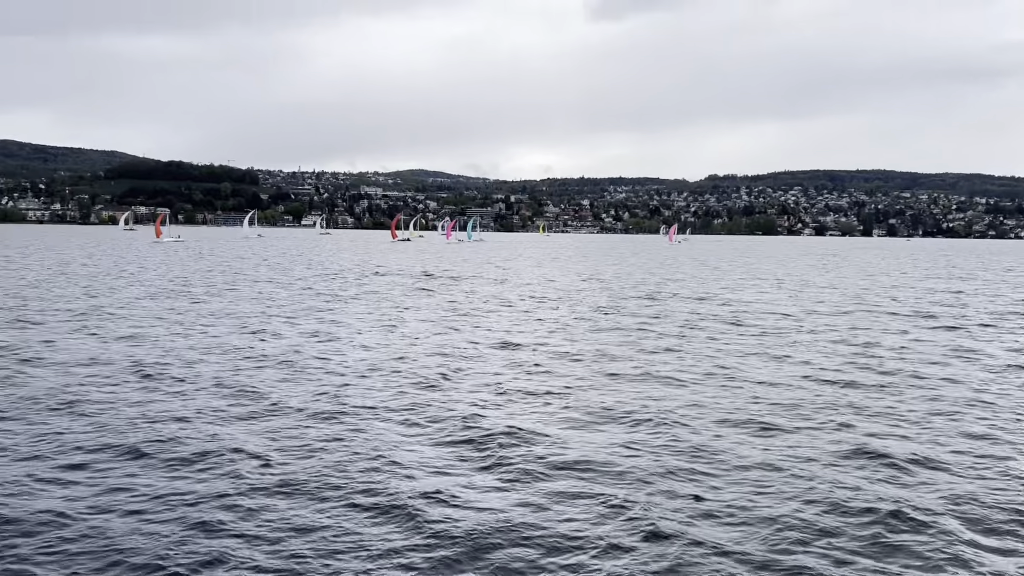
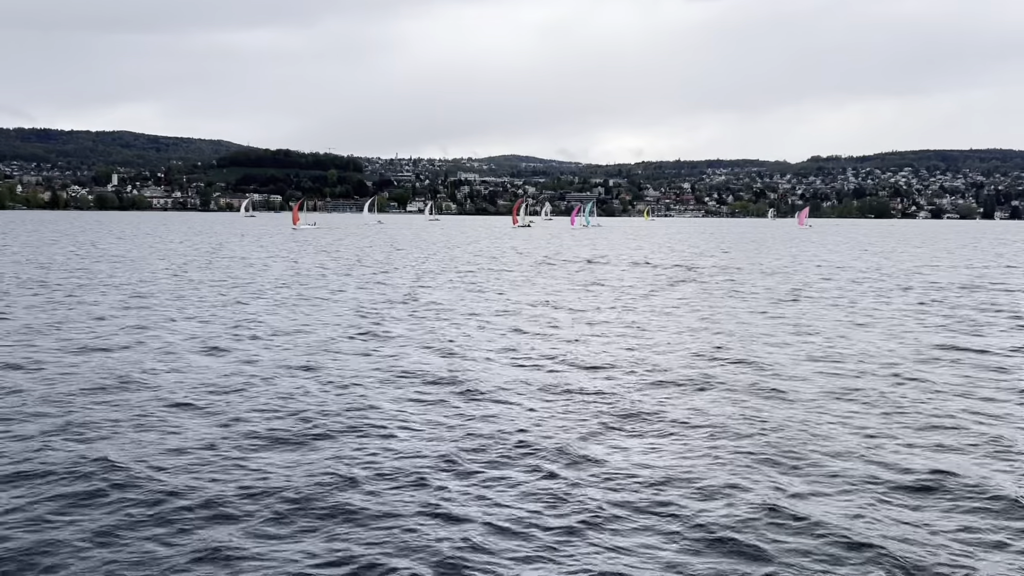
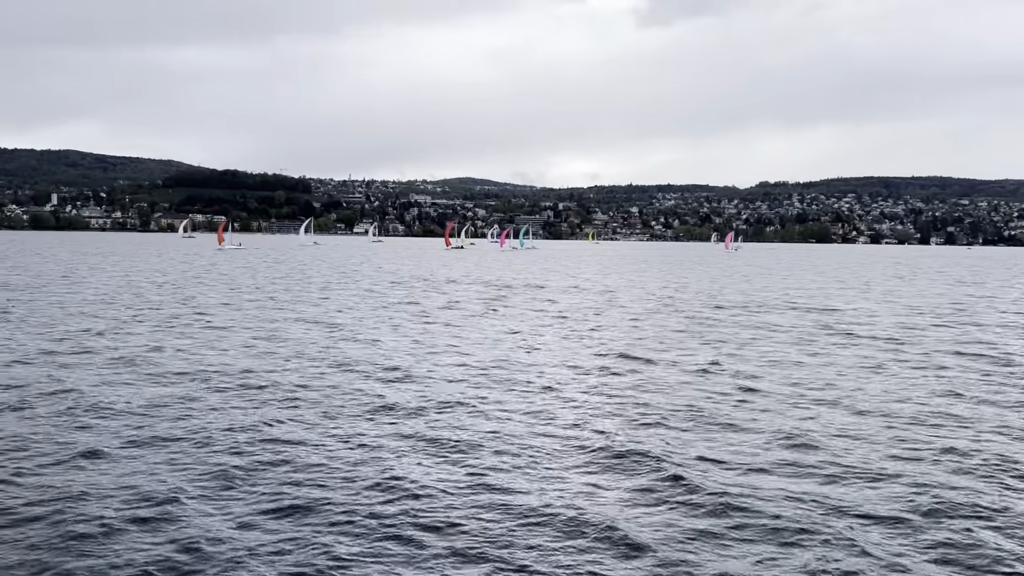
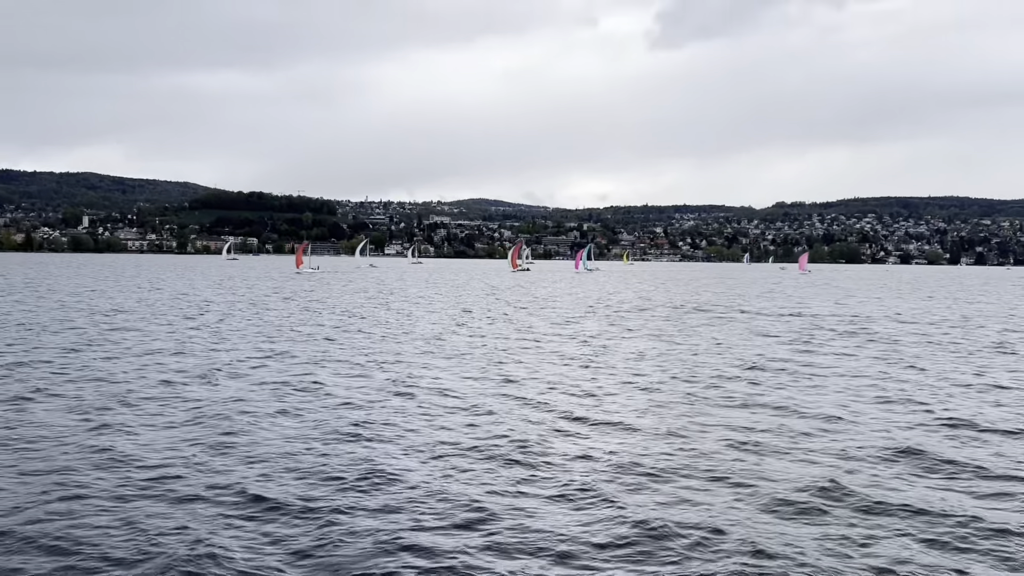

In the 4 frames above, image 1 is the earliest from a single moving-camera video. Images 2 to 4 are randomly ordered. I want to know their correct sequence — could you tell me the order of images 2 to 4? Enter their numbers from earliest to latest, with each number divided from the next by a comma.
3, 2, 4
